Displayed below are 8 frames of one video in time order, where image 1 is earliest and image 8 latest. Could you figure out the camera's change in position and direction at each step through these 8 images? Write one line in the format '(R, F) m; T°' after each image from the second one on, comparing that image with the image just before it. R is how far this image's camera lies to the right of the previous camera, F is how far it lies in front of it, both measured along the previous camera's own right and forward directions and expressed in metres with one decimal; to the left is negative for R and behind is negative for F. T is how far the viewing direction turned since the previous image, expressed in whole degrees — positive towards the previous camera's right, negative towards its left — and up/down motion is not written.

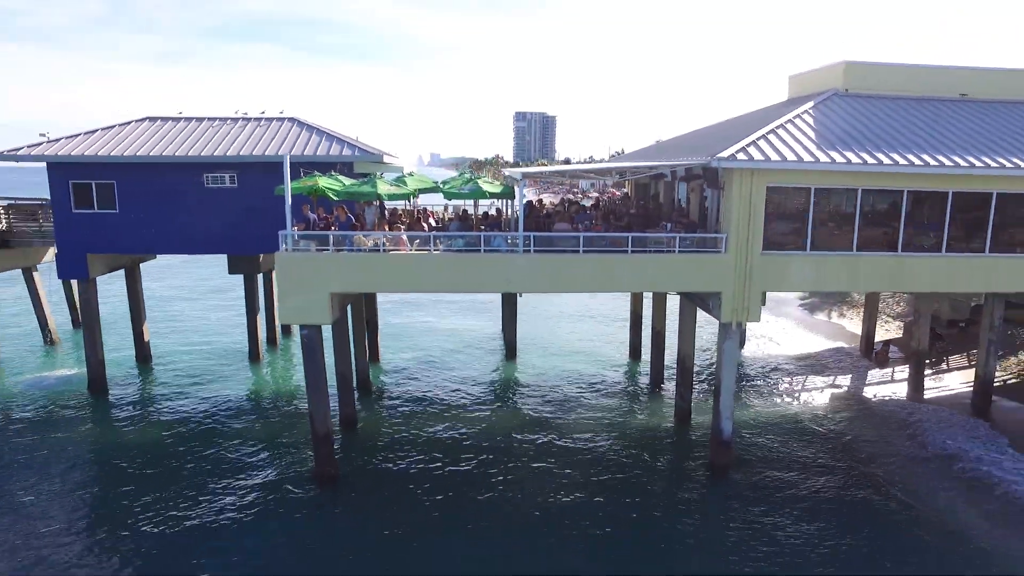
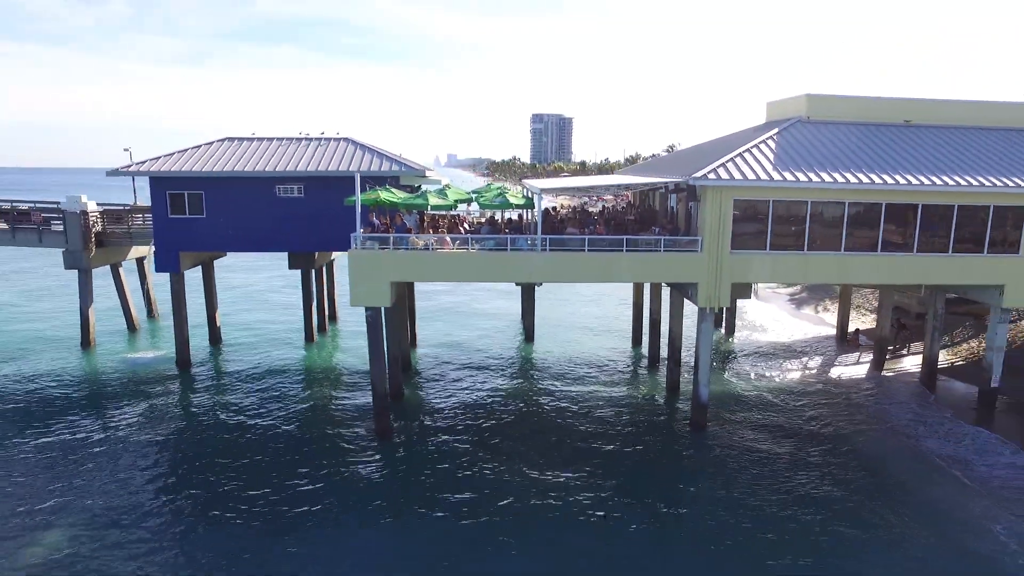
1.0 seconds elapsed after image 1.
(-0.1, -3.7) m; -1°
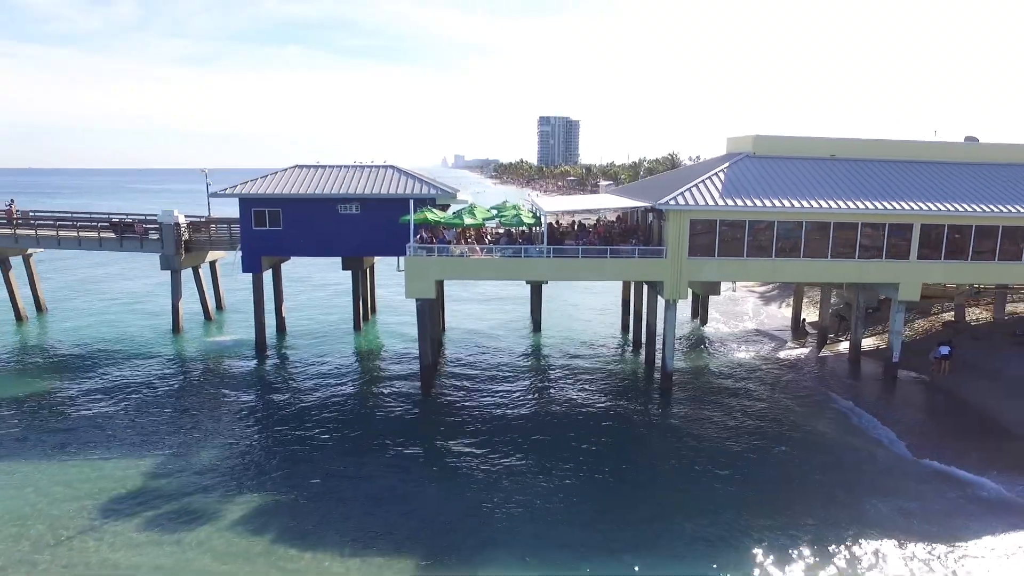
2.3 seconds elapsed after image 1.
(-0.2, -6.0) m; 0°
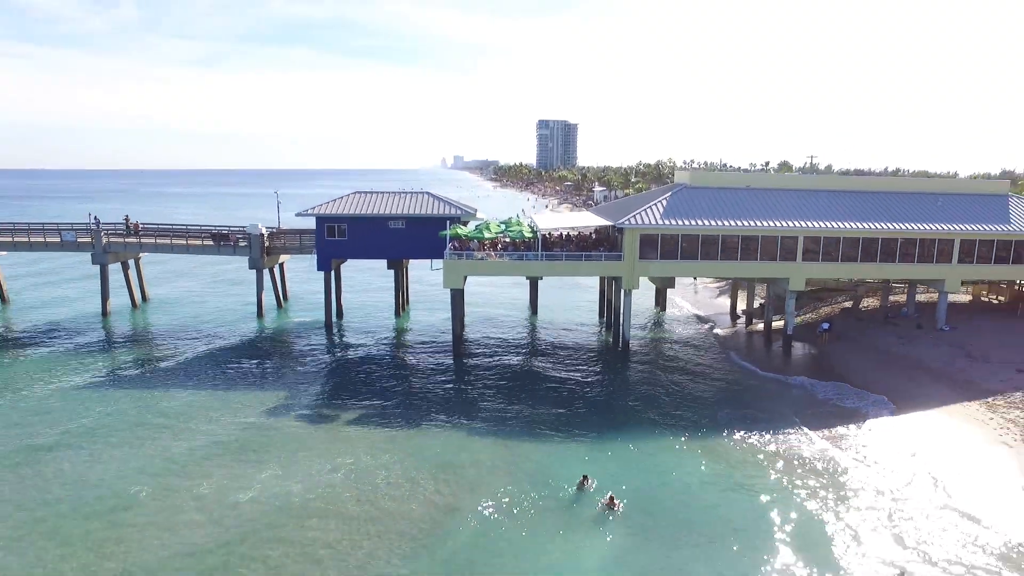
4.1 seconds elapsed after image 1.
(-0.2, -10.3) m; 0°
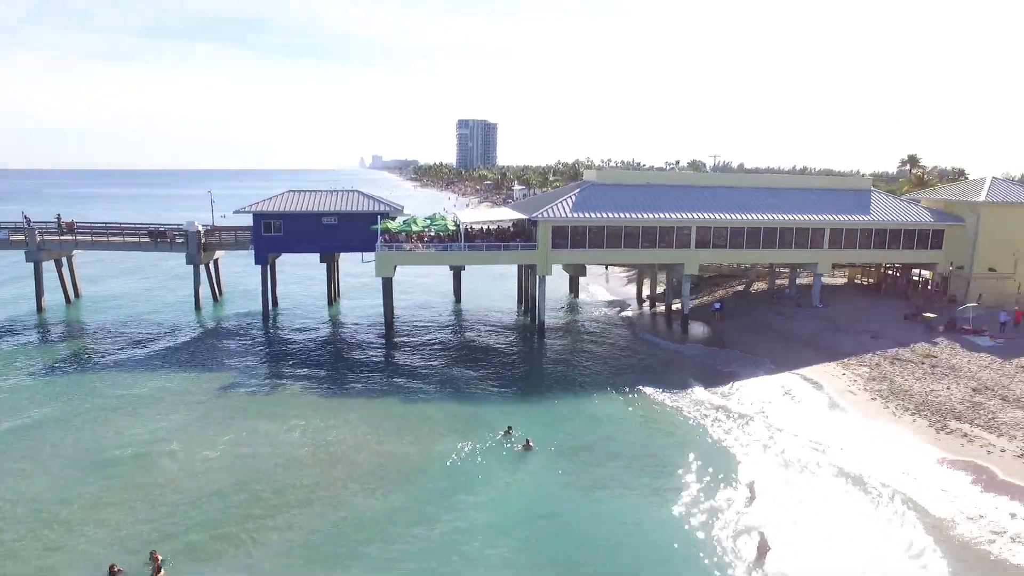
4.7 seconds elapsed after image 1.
(-0.2, -3.6) m; +5°
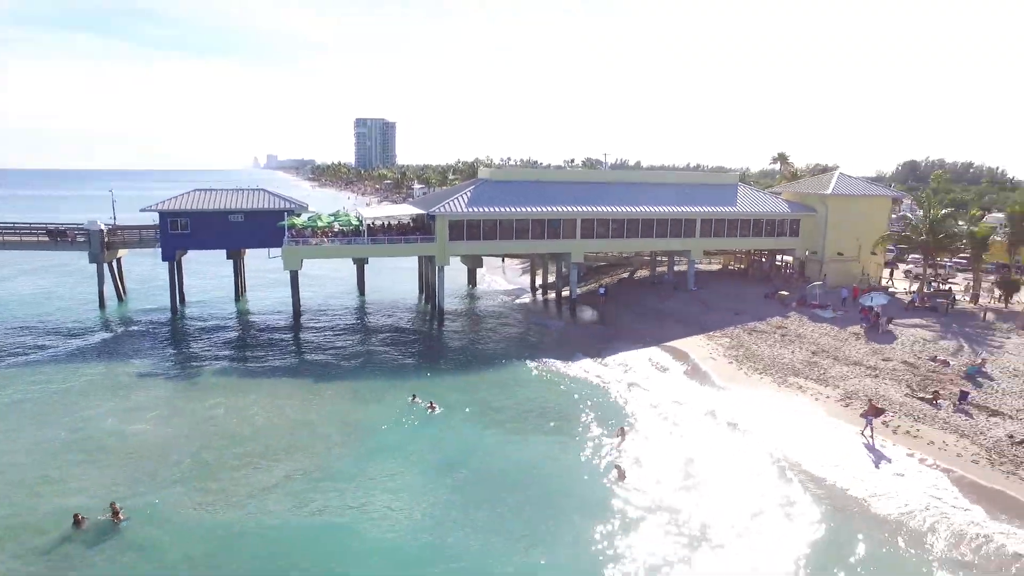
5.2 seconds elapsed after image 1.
(0.0, -2.9) m; +7°
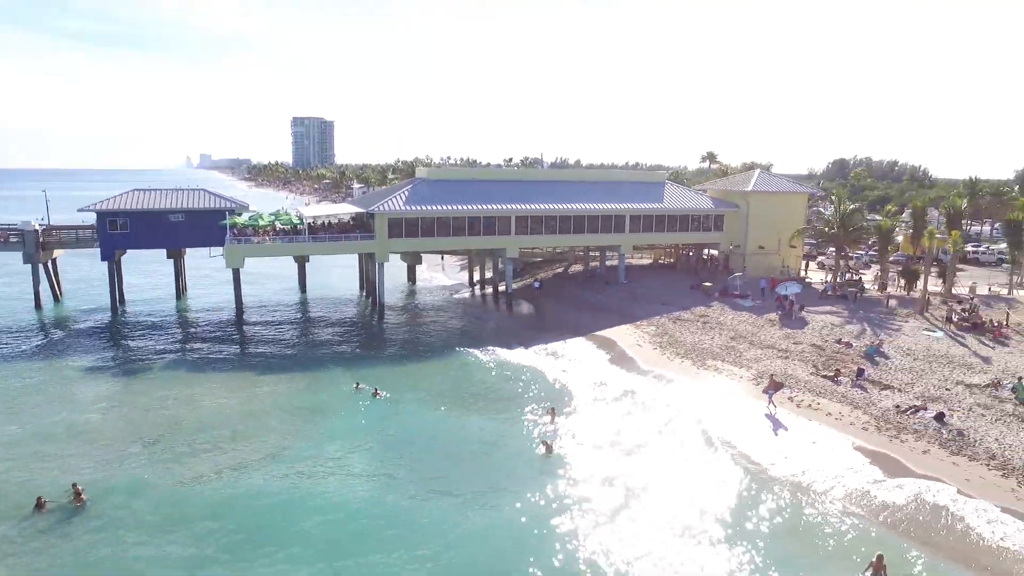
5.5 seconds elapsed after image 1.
(+0.2, -1.6) m; +4°
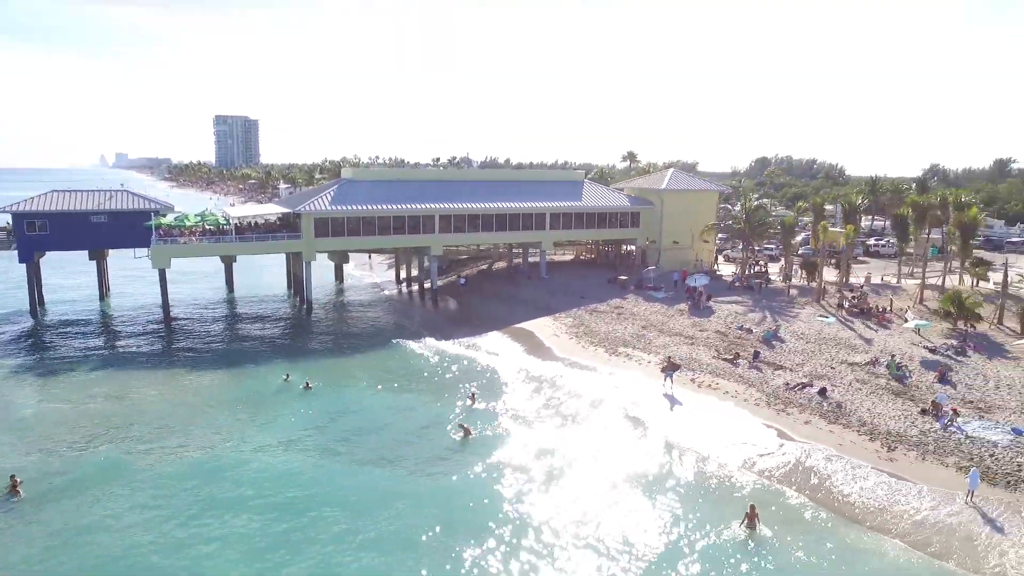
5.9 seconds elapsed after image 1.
(+0.3, -1.5) m; +5°
